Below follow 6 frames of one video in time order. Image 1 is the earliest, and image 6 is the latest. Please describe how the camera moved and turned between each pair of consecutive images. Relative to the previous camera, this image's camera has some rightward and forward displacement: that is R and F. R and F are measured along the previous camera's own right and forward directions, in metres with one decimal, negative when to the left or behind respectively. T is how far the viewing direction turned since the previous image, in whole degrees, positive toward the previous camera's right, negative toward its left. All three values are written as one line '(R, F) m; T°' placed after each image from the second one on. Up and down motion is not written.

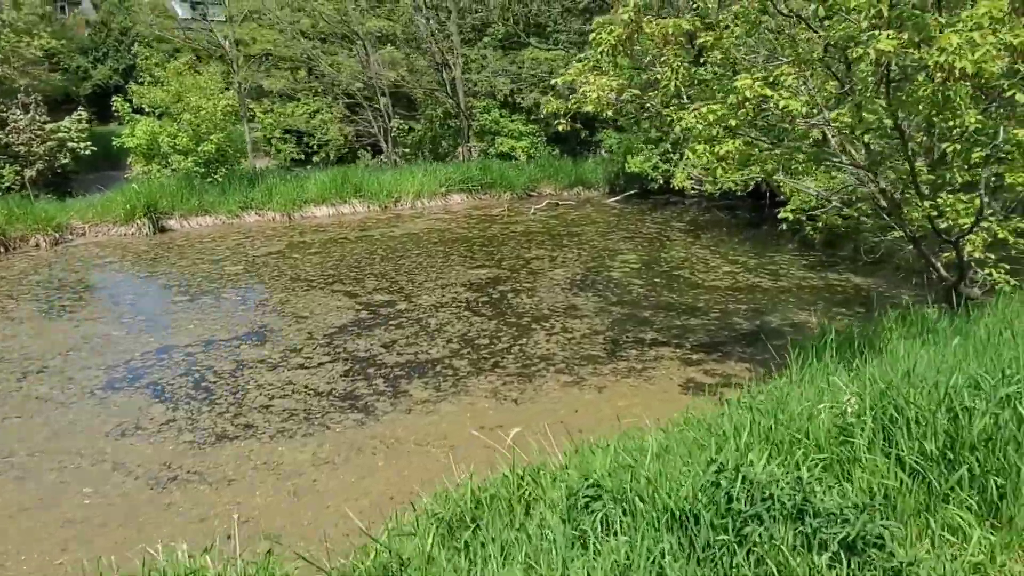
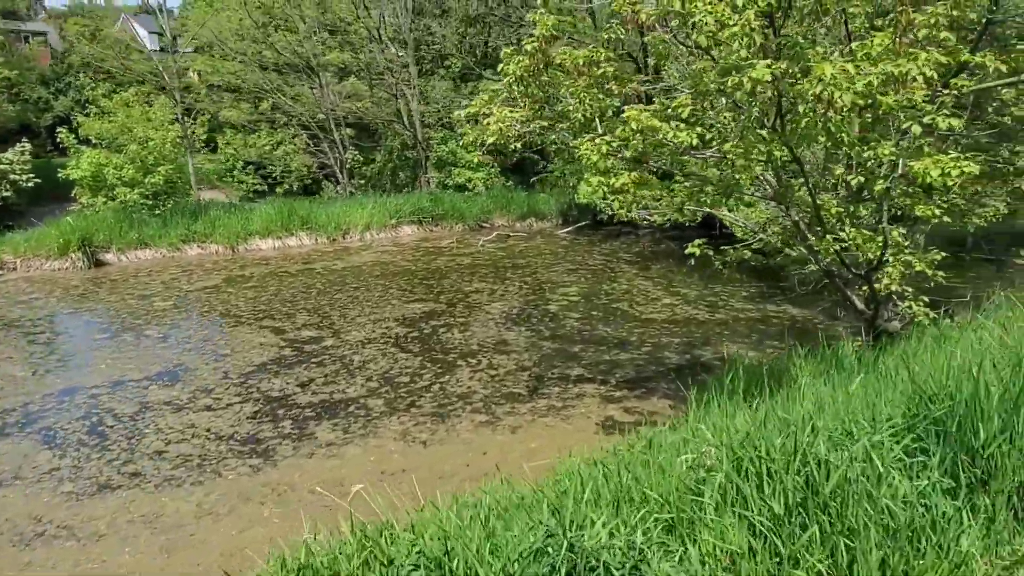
(+0.5, +0.1) m; +2°
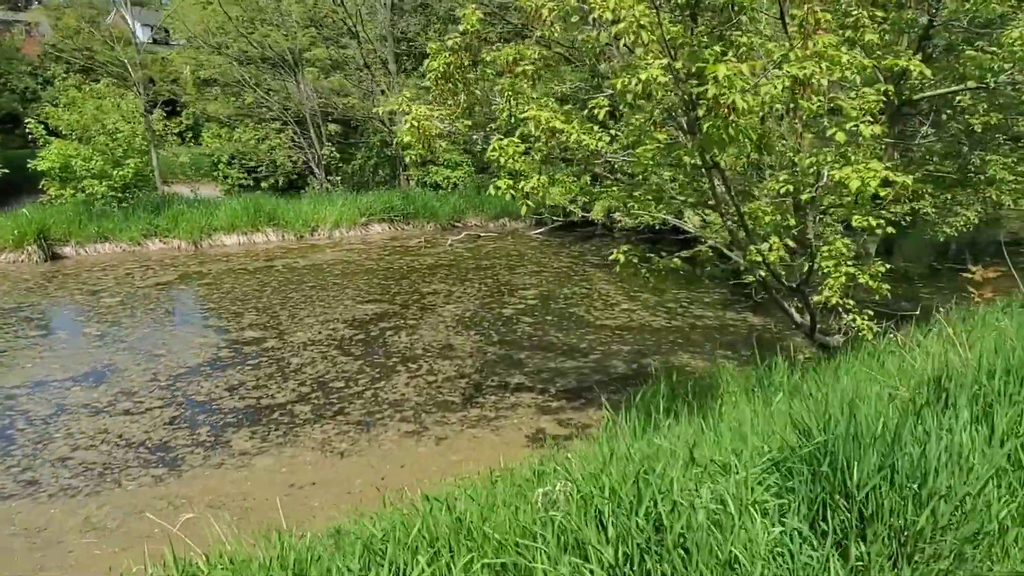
(+0.6, +0.2) m; 0°
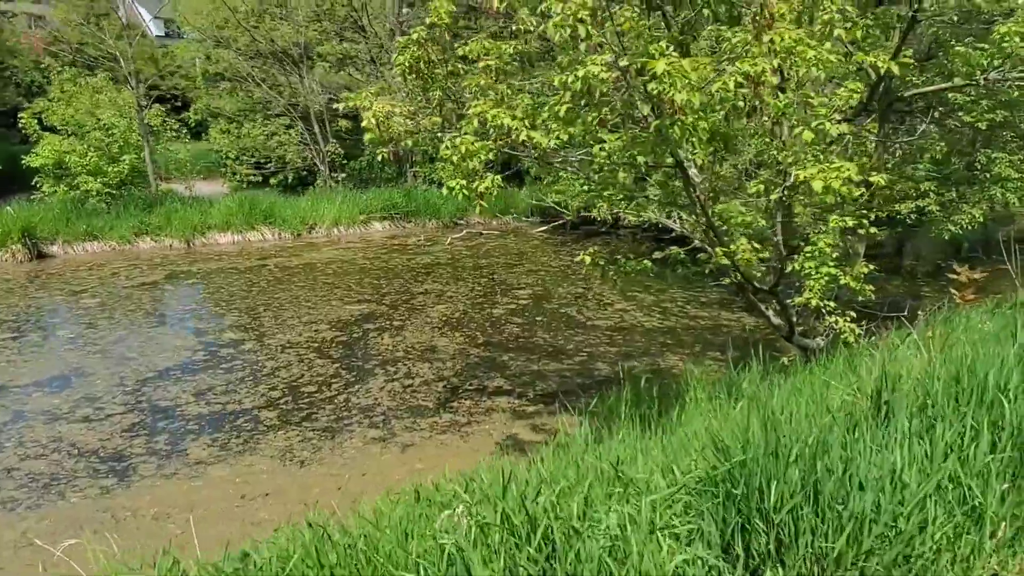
(+0.4, +0.2) m; -2°
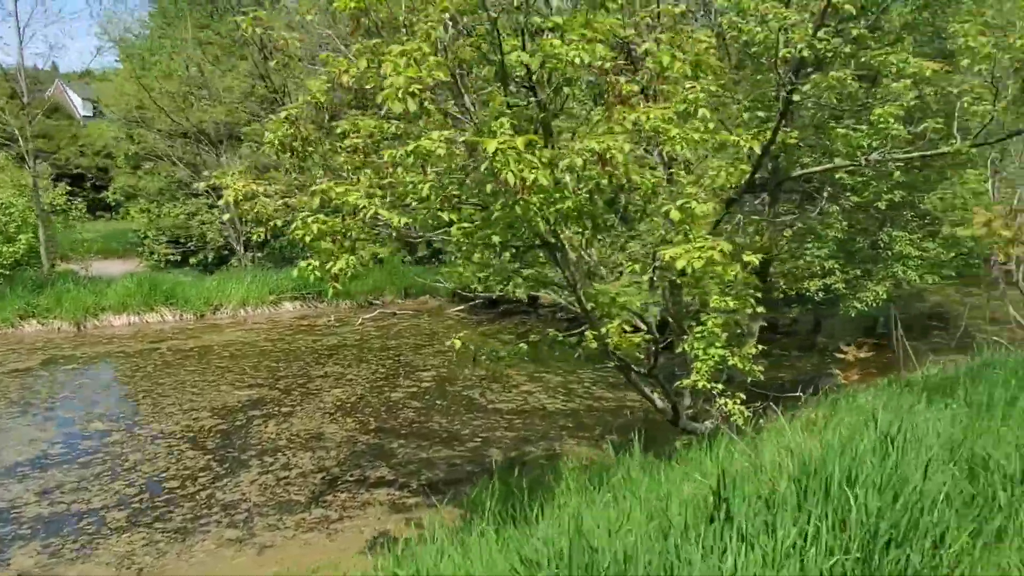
(+0.5, +0.2) m; +5°
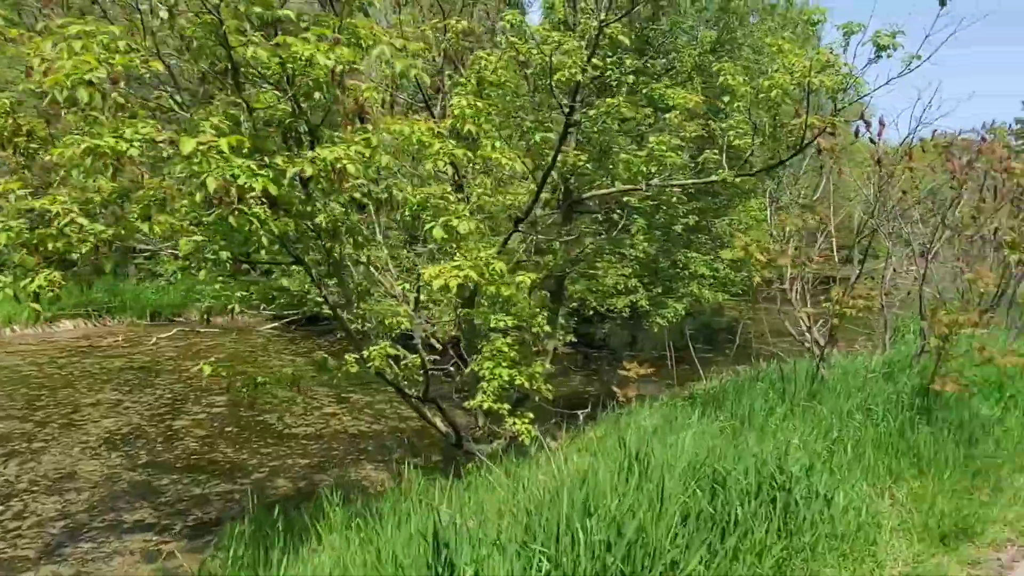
(+0.5, +0.2) m; +12°
